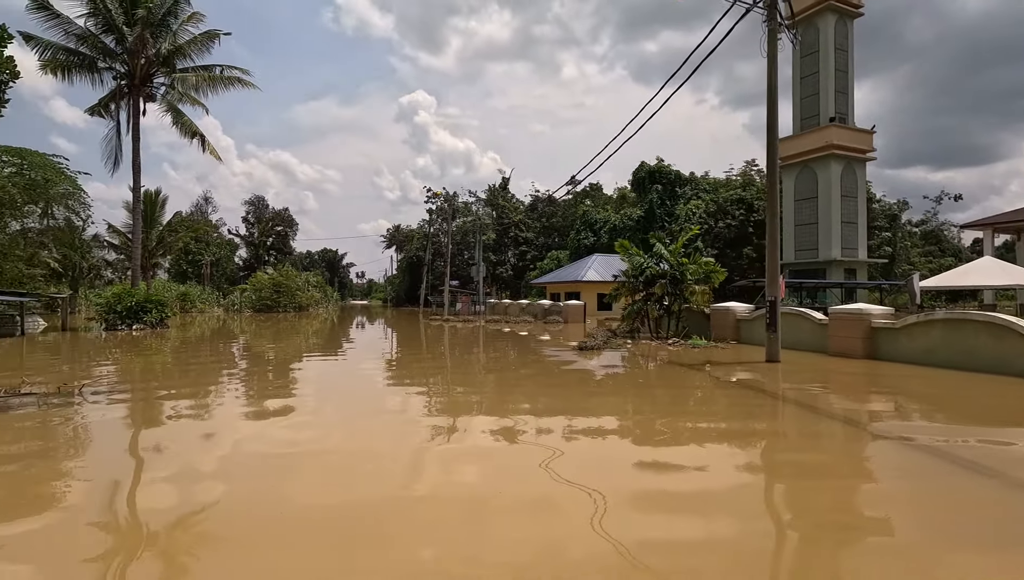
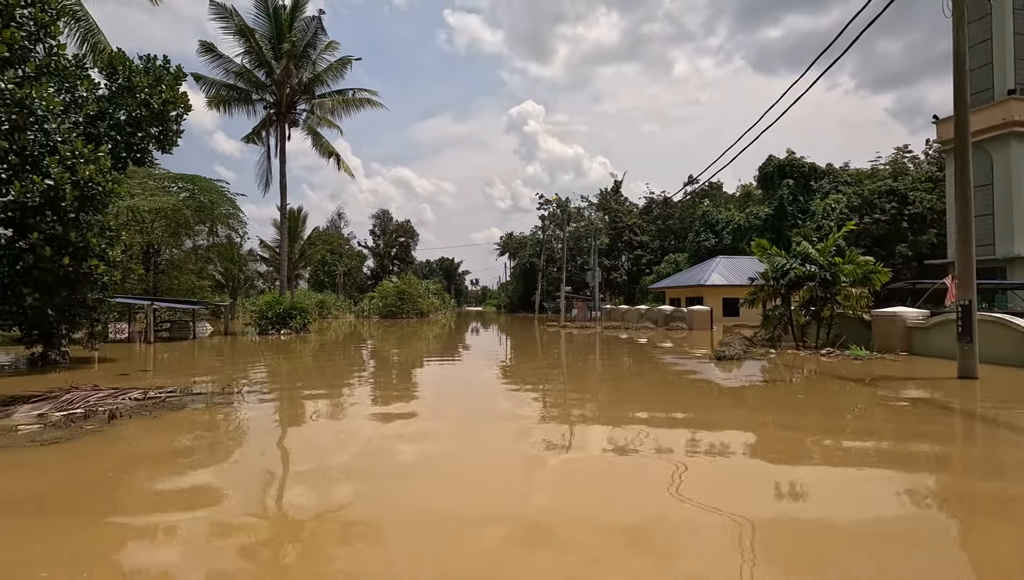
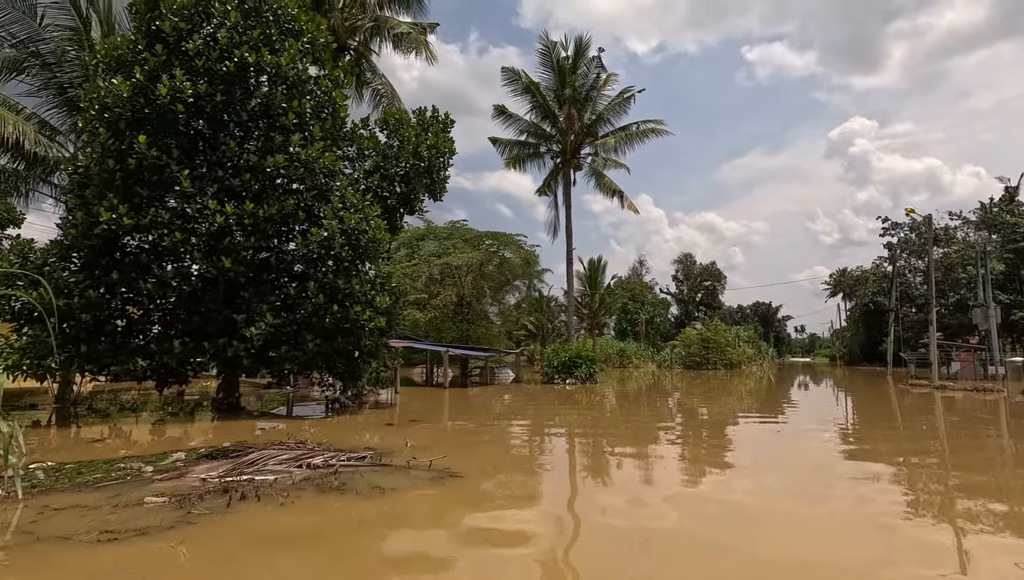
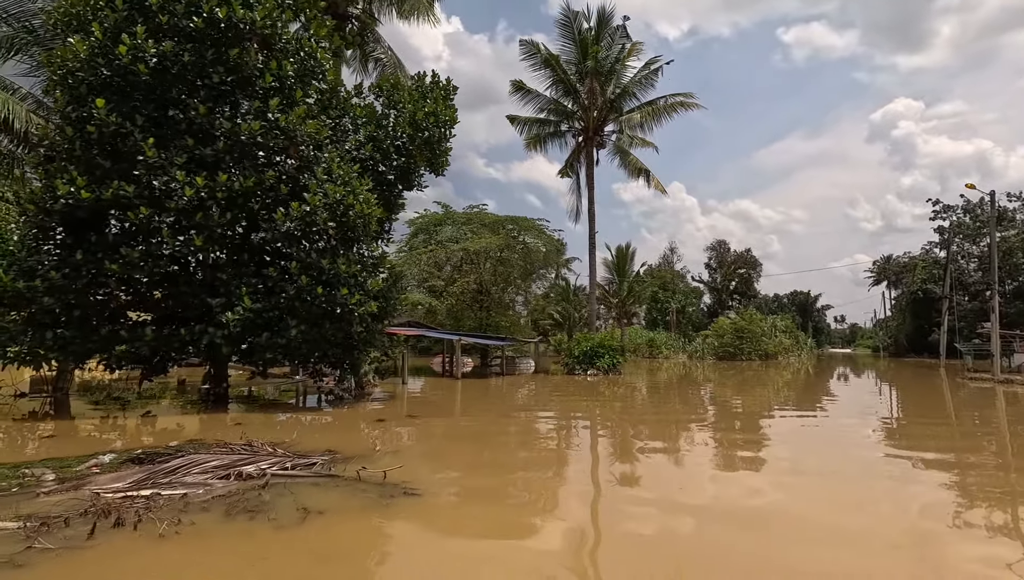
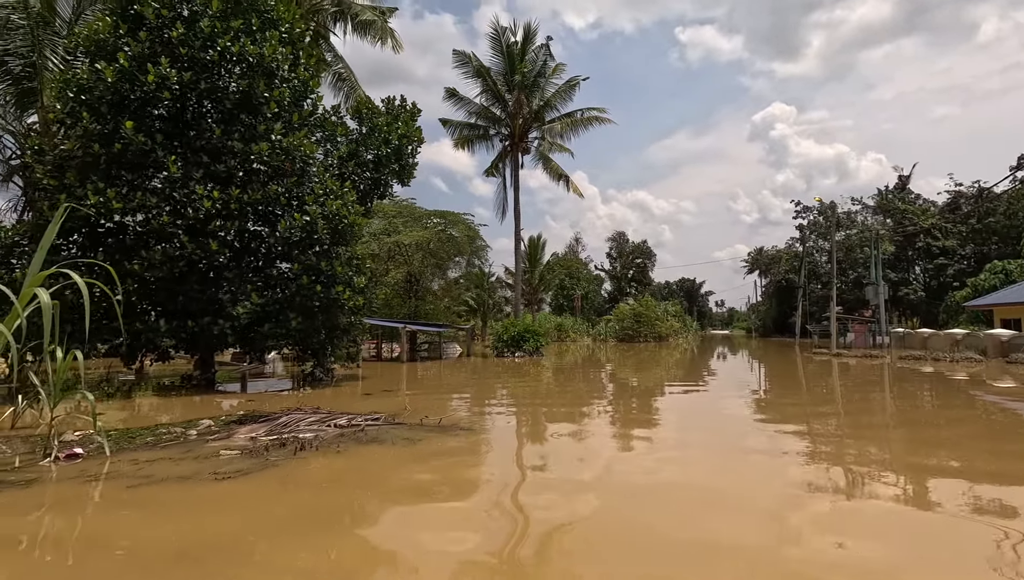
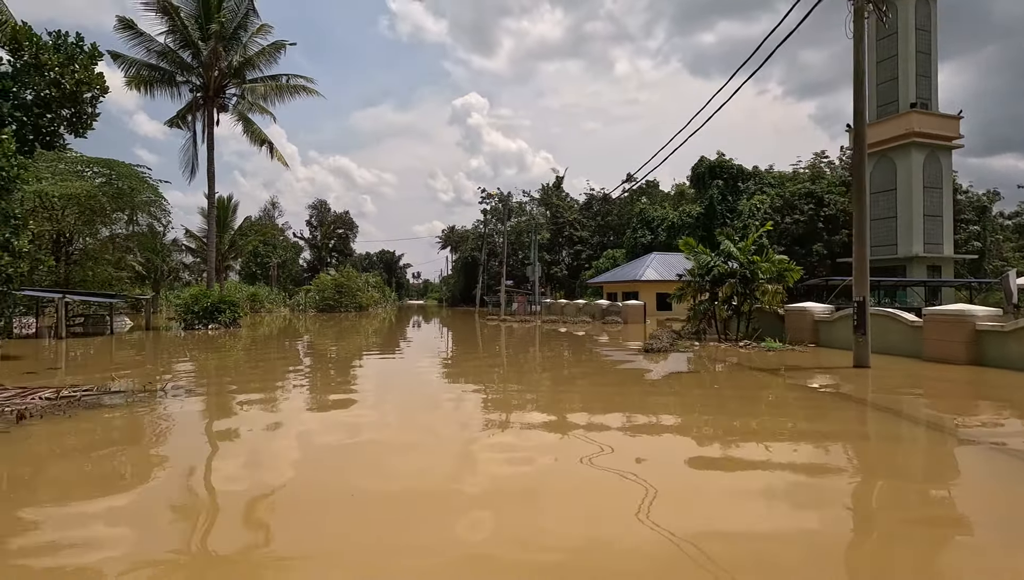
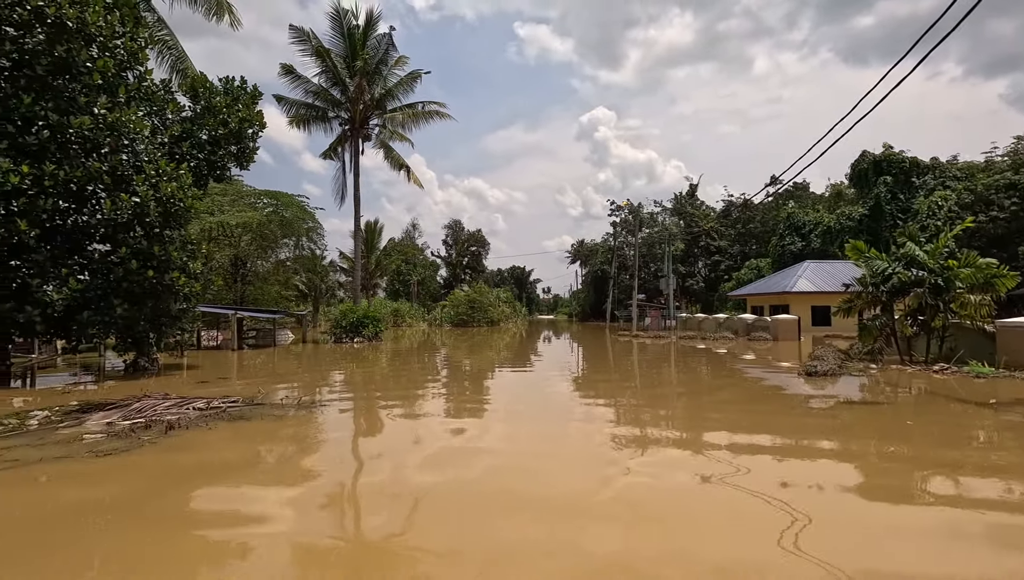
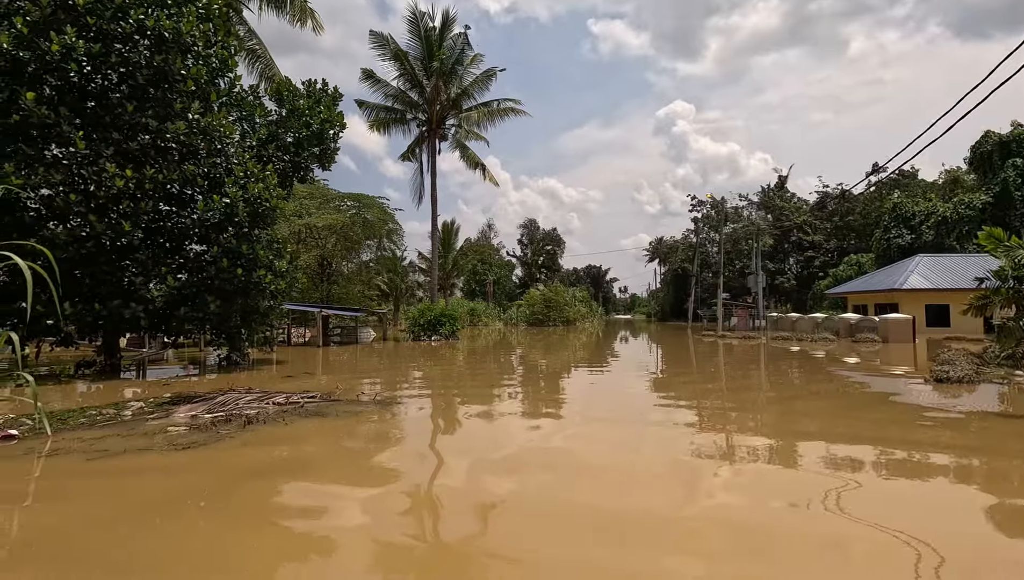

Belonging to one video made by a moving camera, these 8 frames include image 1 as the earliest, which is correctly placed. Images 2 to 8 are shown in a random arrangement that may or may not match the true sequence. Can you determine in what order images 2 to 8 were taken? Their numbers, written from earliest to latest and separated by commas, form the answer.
6, 2, 7, 8, 5, 3, 4
